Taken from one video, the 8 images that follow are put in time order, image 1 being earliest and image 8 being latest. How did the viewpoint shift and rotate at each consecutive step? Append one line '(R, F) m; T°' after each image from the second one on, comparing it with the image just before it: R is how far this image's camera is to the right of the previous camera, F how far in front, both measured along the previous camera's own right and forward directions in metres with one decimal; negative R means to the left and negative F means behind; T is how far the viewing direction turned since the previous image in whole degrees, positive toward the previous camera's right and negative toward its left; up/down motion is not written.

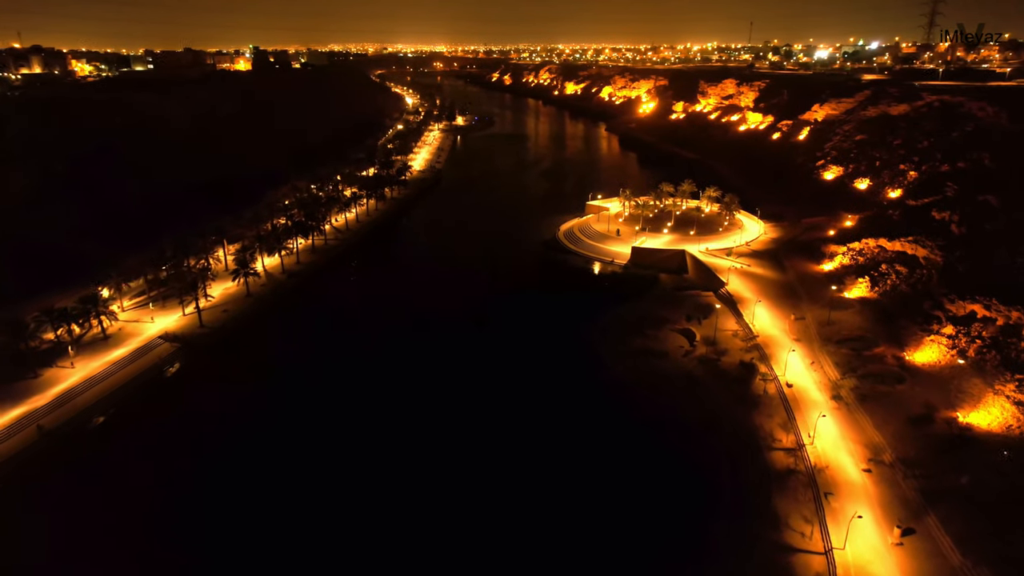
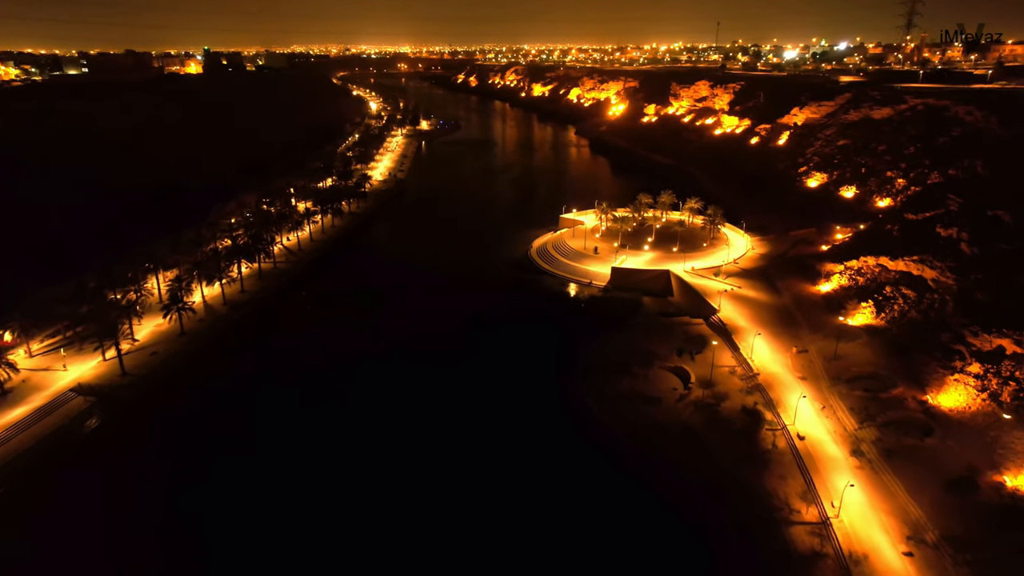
(0.0, +4.2) m; +3°
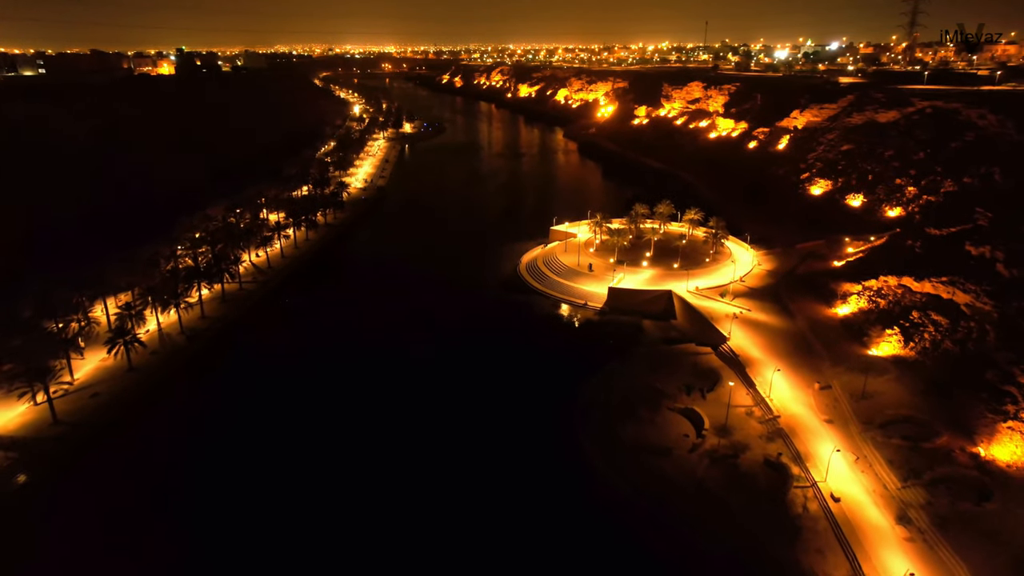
(0.0, +3.7) m; +1°
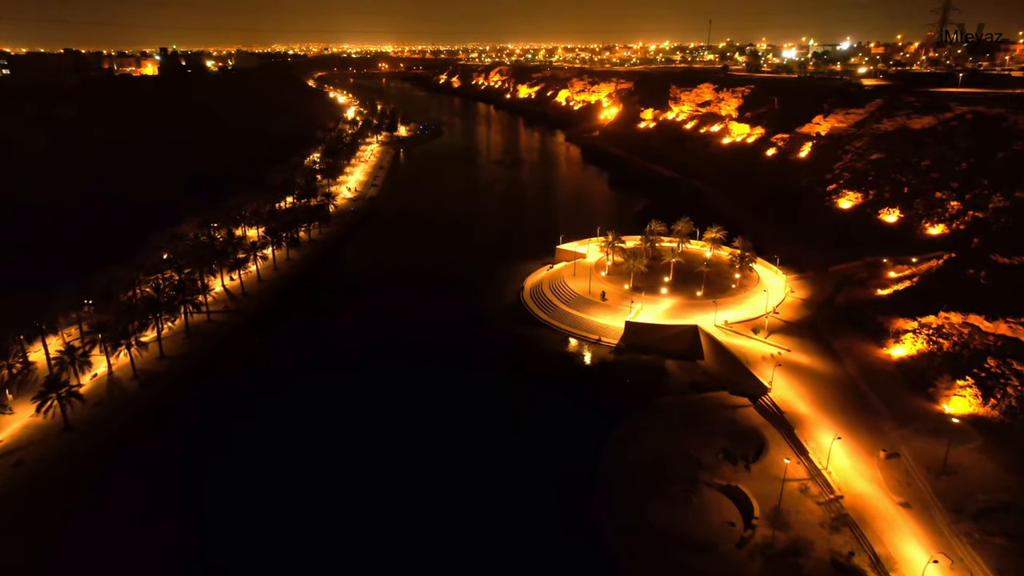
(-0.3, +4.8) m; 0°
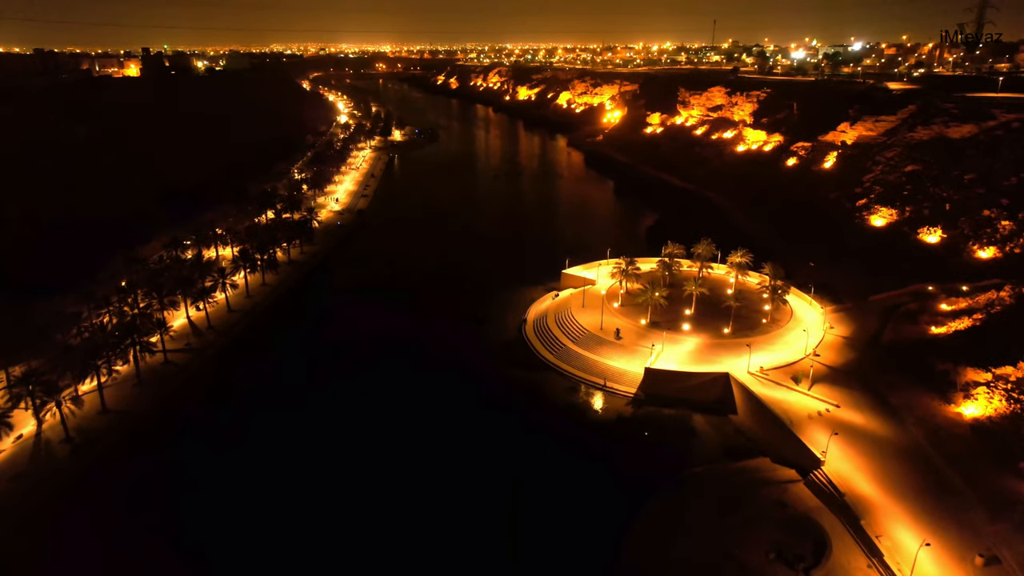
(-0.1, +4.8) m; 0°
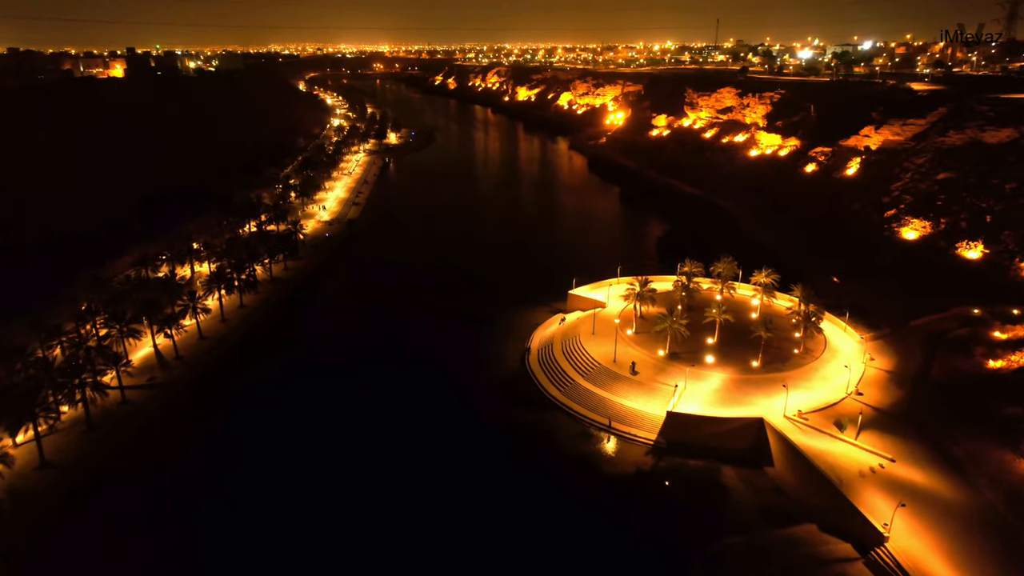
(-0.1, +3.7) m; 0°
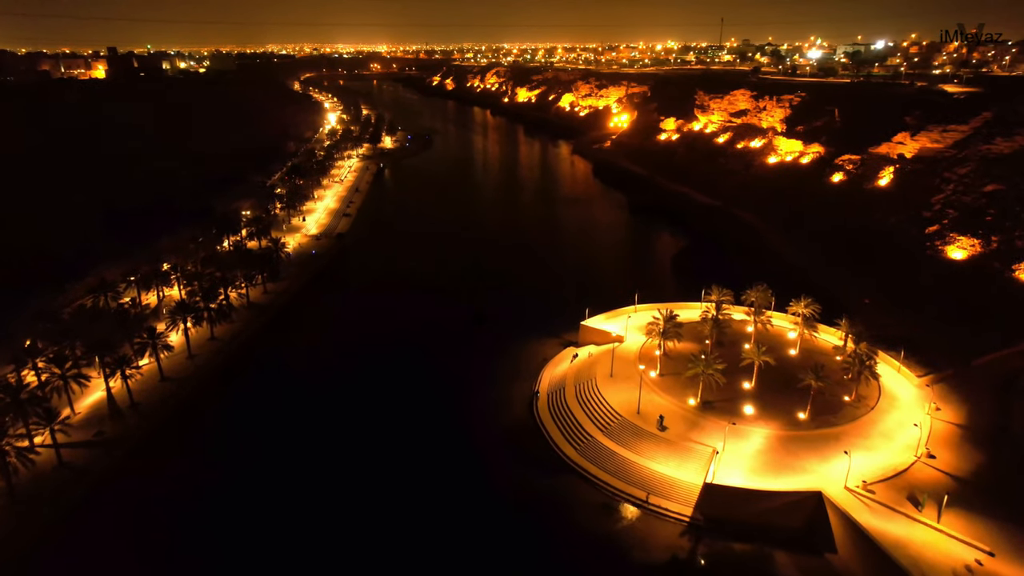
(-0.3, +4.4) m; 0°
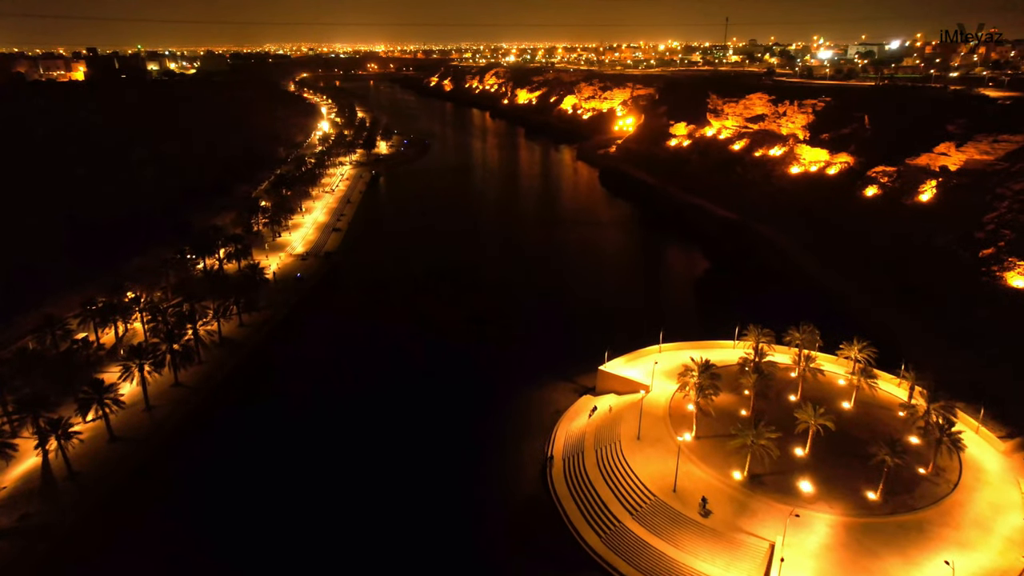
(-0.4, +4.5) m; 0°
